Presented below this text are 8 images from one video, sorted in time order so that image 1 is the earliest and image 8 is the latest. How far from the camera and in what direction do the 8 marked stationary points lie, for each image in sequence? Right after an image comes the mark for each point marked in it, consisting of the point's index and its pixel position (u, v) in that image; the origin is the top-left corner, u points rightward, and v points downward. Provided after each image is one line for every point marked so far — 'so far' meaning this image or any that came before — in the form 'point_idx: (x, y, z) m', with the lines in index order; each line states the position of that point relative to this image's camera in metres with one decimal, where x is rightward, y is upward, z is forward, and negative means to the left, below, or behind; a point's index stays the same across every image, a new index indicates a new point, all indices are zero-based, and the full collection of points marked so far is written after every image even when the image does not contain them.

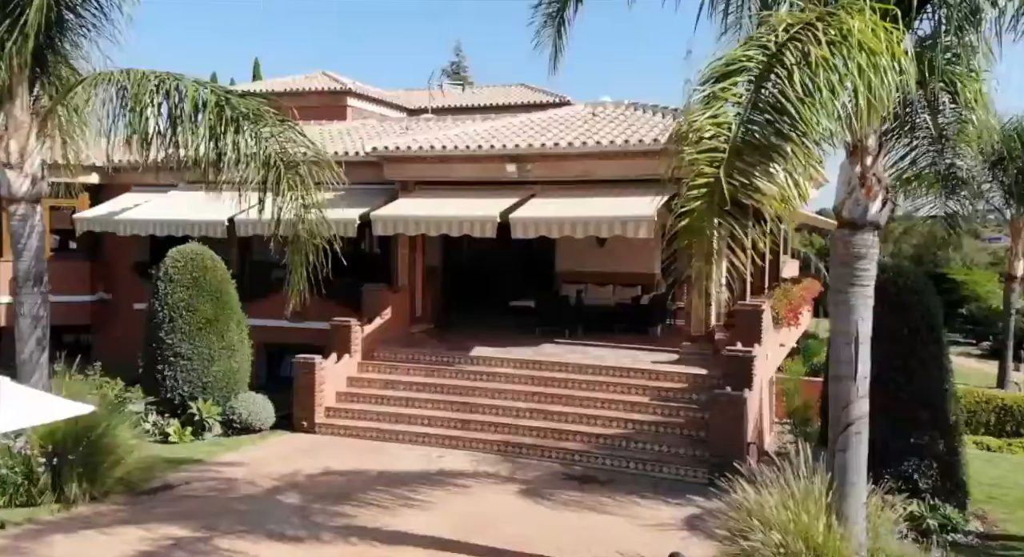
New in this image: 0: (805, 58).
0: (+2.8, +2.1, +9.8) m
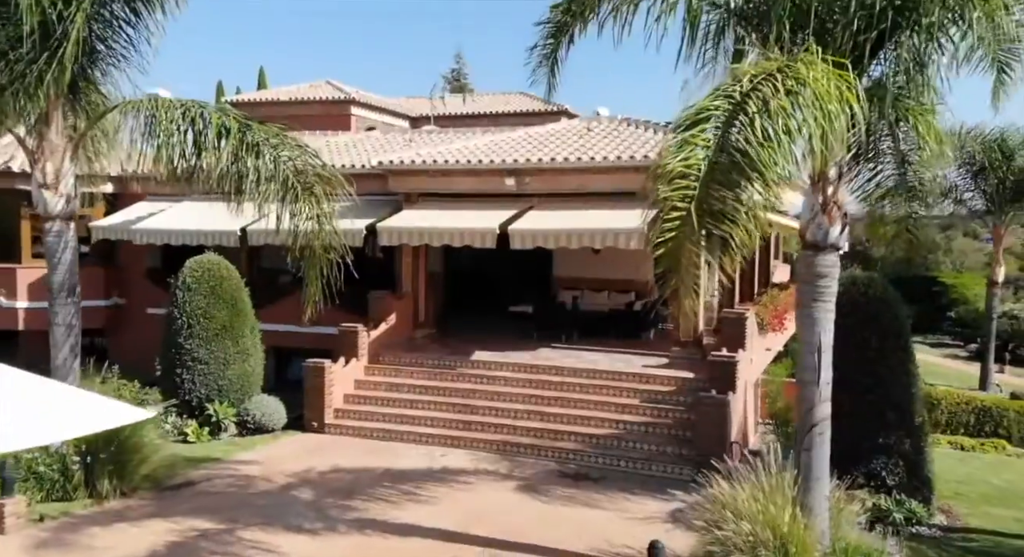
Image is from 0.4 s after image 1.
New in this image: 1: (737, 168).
0: (+2.7, +1.9, +11.2) m
1: (+2.4, +1.2, +10.9) m
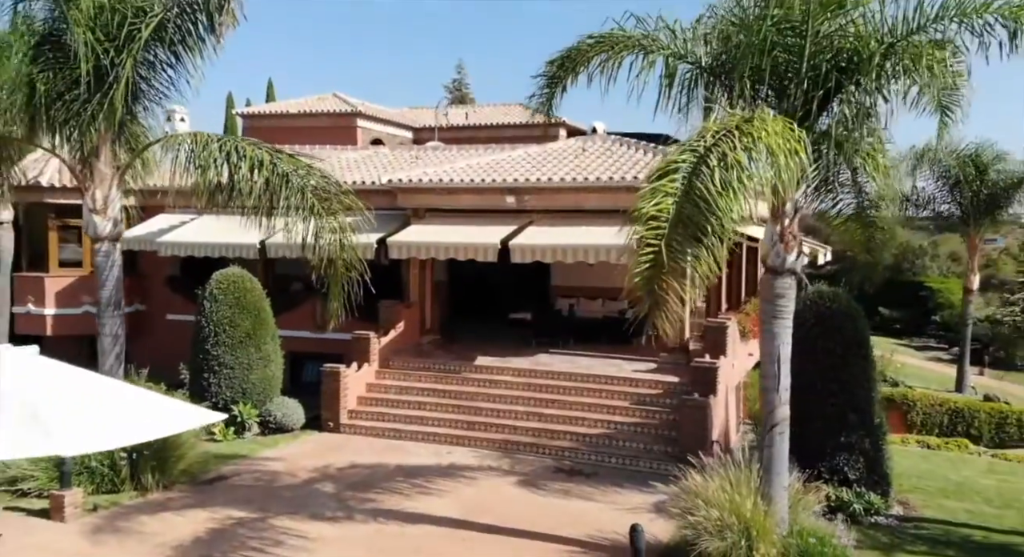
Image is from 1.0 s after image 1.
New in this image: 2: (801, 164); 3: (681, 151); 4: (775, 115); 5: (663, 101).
0: (+2.7, +1.5, +13.3) m
1: (+2.4, +0.9, +13.0) m
2: (+4.0, +1.6, +14.4) m
3: (+2.2, +1.7, +13.5) m
4: (+3.7, +2.3, +14.6) m
5: (+2.4, +2.8, +15.9) m
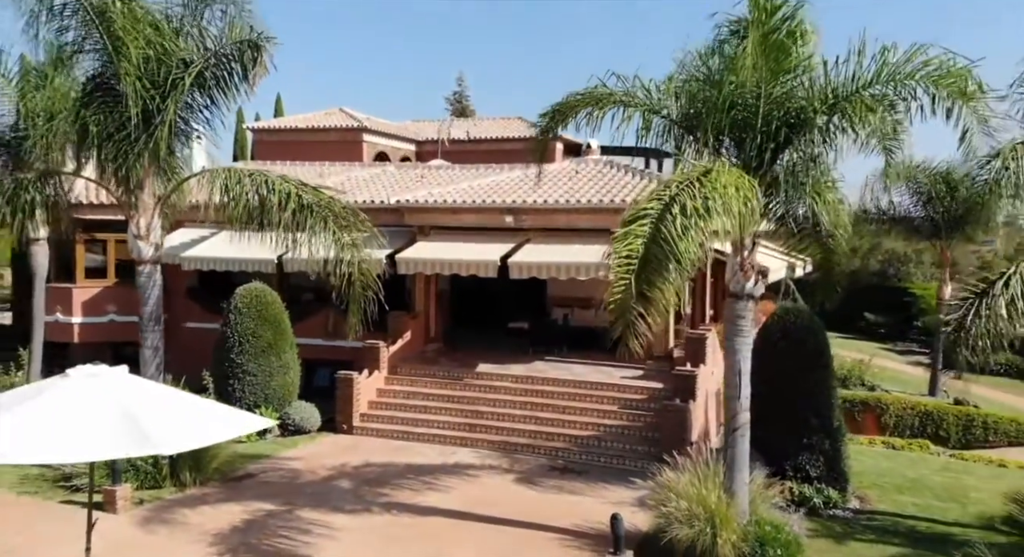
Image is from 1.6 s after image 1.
0: (+2.7, +1.1, +15.8) m
1: (+2.4, +0.4, +15.5) m
2: (+4.0, +1.2, +16.9) m
3: (+2.2, +1.2, +16.0) m
4: (+3.7, +1.9, +17.0) m
5: (+2.4, +2.4, +18.4) m
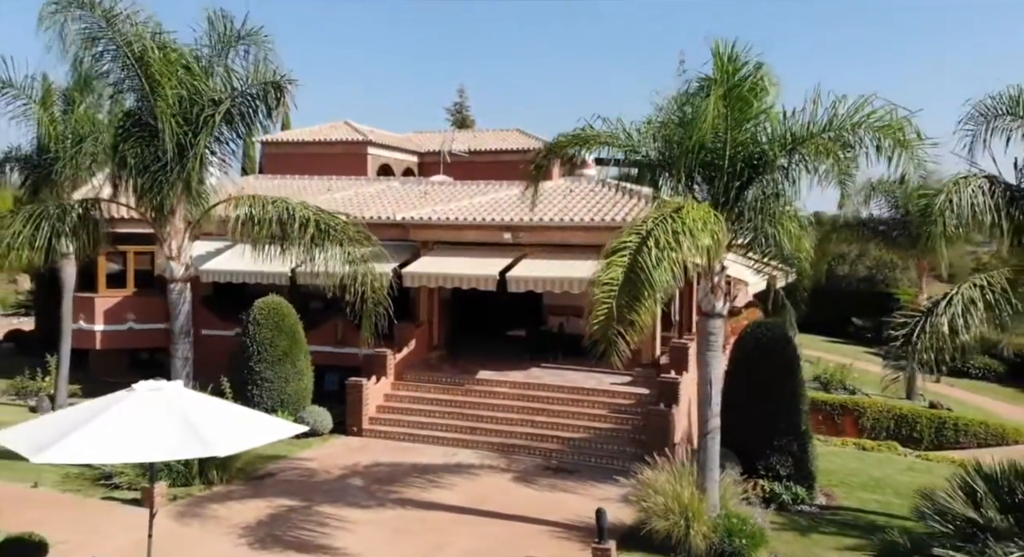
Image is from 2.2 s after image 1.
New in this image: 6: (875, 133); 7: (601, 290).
0: (+2.6, +0.7, +18.1) m
1: (+2.3, 0.0, +17.8) m
2: (+3.9, +0.7, +19.2) m
3: (+2.1, +0.8, +18.3) m
4: (+3.6, +1.4, +19.4) m
5: (+2.3, +2.0, +20.7) m
6: (+7.0, +2.8, +19.1) m
7: (+1.6, -0.2, +17.8) m
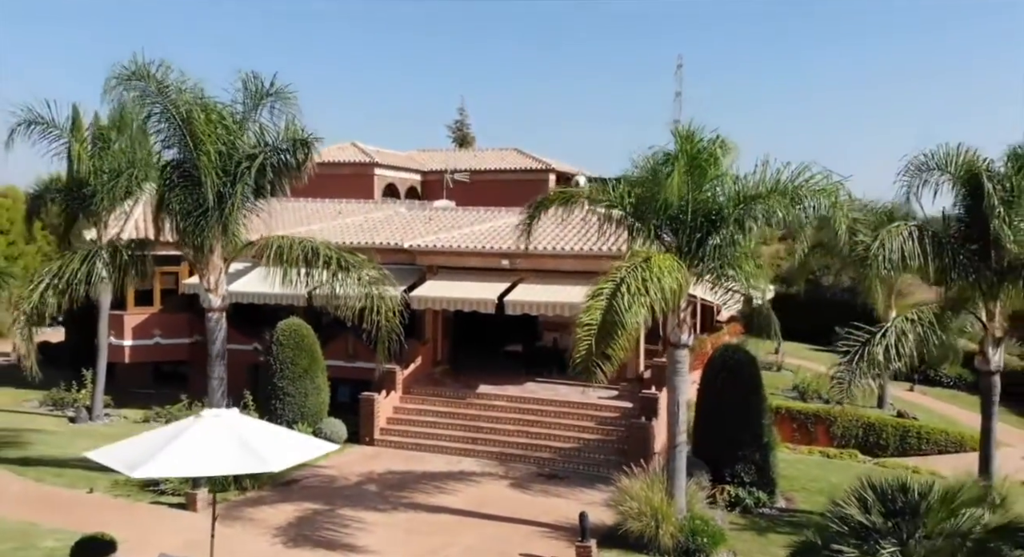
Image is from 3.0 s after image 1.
0: (+2.5, -0.2, +21.5) m
1: (+2.2, -0.9, +21.2) m
2: (+3.8, -0.2, +22.6) m
3: (+2.0, -0.1, +21.8) m
4: (+3.5, +0.6, +22.8) m
5: (+2.2, +1.1, +24.1) m
6: (+6.9, +1.9, +22.5) m
7: (+1.5, -1.1, +21.2) m
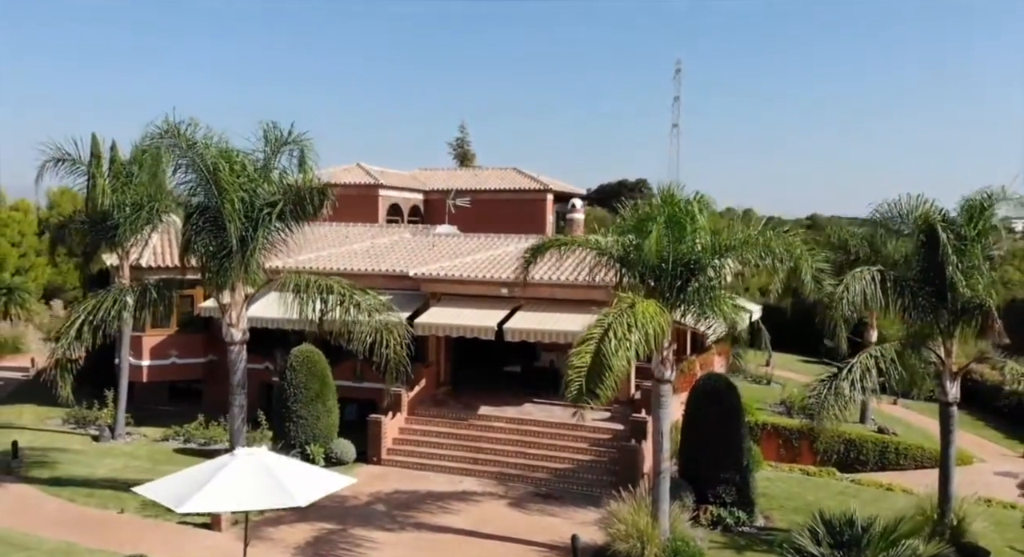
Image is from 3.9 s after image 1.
0: (+2.5, -1.3, +23.9) m
1: (+2.2, -2.0, +23.6) m
2: (+3.8, -1.3, +25.0) m
3: (+2.0, -1.2, +24.1) m
4: (+3.5, -0.5, +25.1) m
5: (+2.1, 0.0, +26.4) m
6: (+6.8, +0.8, +24.9) m
7: (+1.5, -2.2, +23.6) m
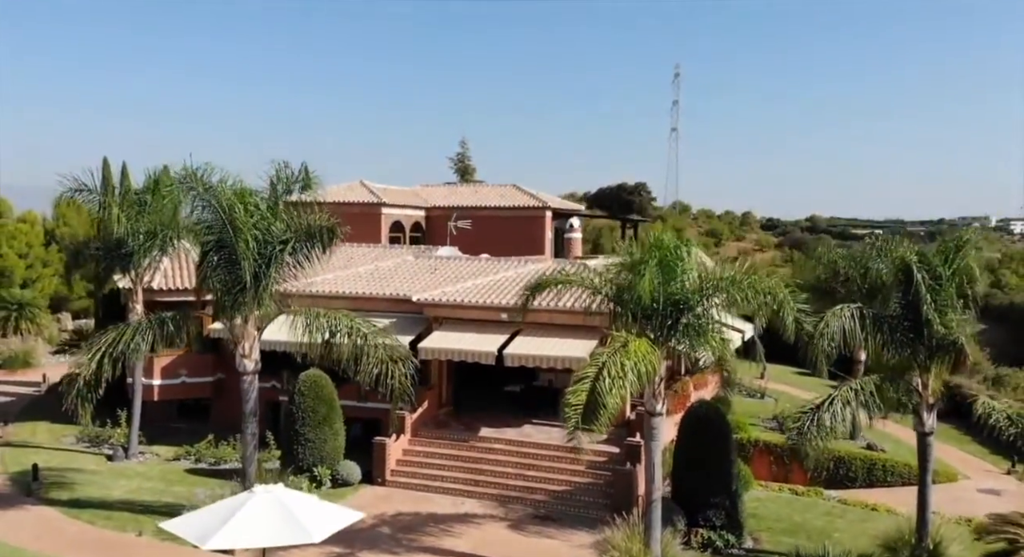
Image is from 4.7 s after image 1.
0: (+2.5, -2.4, +25.4) m
1: (+2.2, -3.1, +25.1) m
2: (+3.8, -2.4, +26.5) m
3: (+2.0, -2.3, +25.6) m
4: (+3.5, -1.6, +26.6) m
5: (+2.1, -1.1, +27.9) m
6: (+6.8, -0.3, +26.4) m
7: (+1.4, -3.3, +25.1) m
